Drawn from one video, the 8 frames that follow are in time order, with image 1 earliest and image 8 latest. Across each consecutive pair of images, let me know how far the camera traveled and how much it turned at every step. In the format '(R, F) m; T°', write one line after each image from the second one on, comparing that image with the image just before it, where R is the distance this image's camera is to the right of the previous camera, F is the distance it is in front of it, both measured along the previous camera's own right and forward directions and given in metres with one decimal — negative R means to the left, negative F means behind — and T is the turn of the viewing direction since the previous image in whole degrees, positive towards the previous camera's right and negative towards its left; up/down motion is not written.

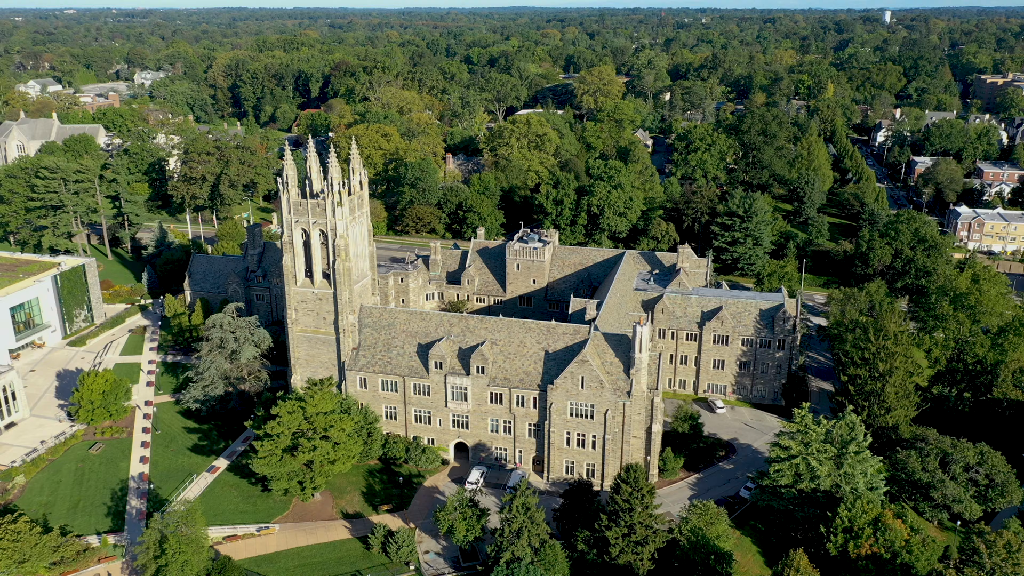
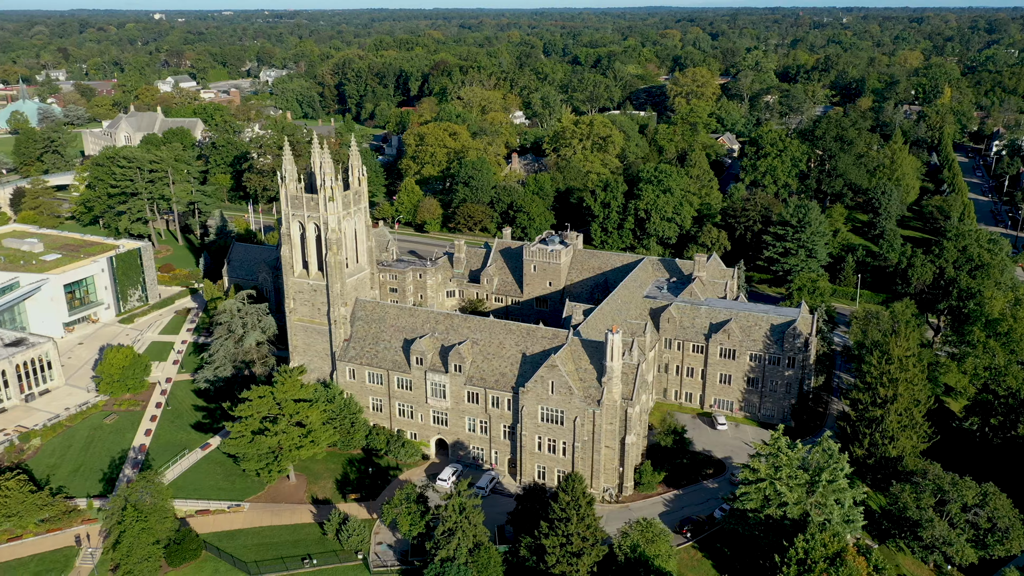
(+10.5, +0.9) m; -9°
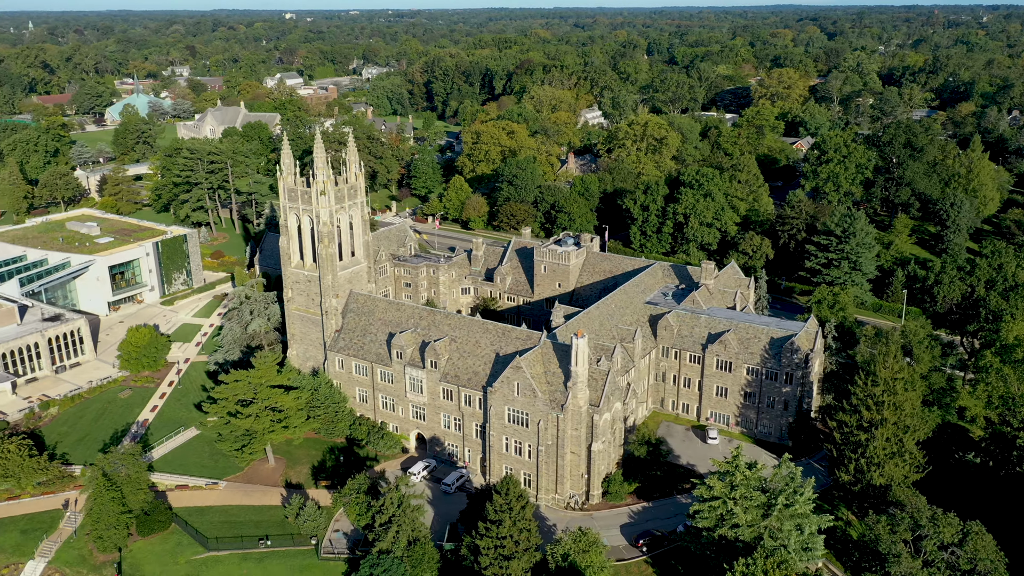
(+9.7, +0.8) m; -8°
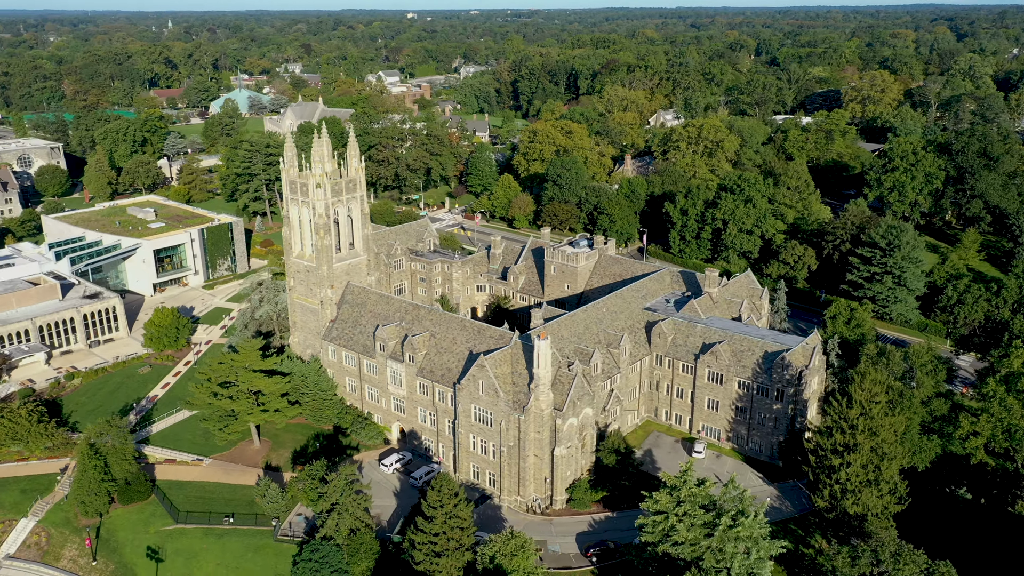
(+9.7, +0.9) m; -8°
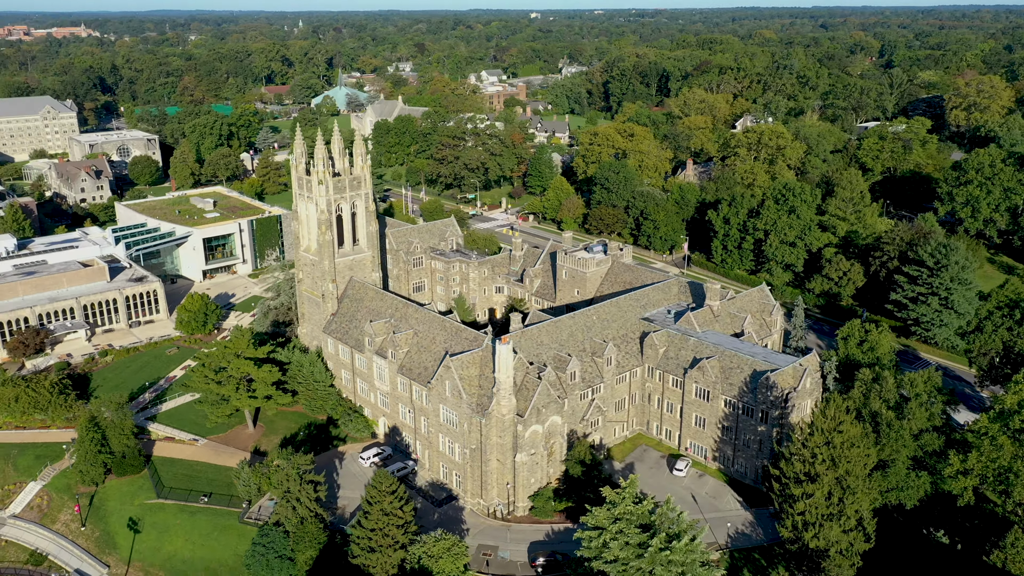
(+9.9, +0.9) m; -8°
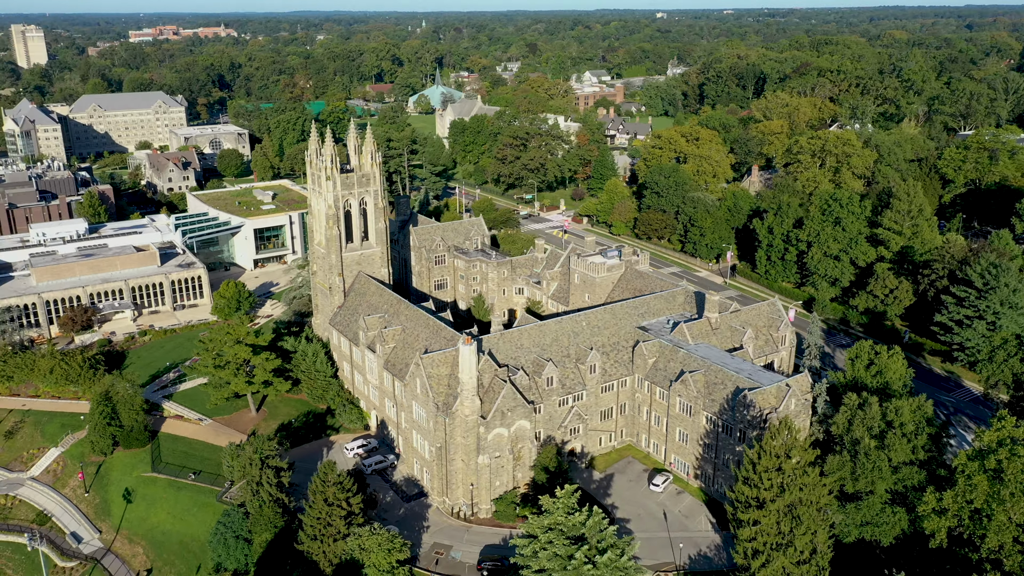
(+9.9, +0.9) m; -8°
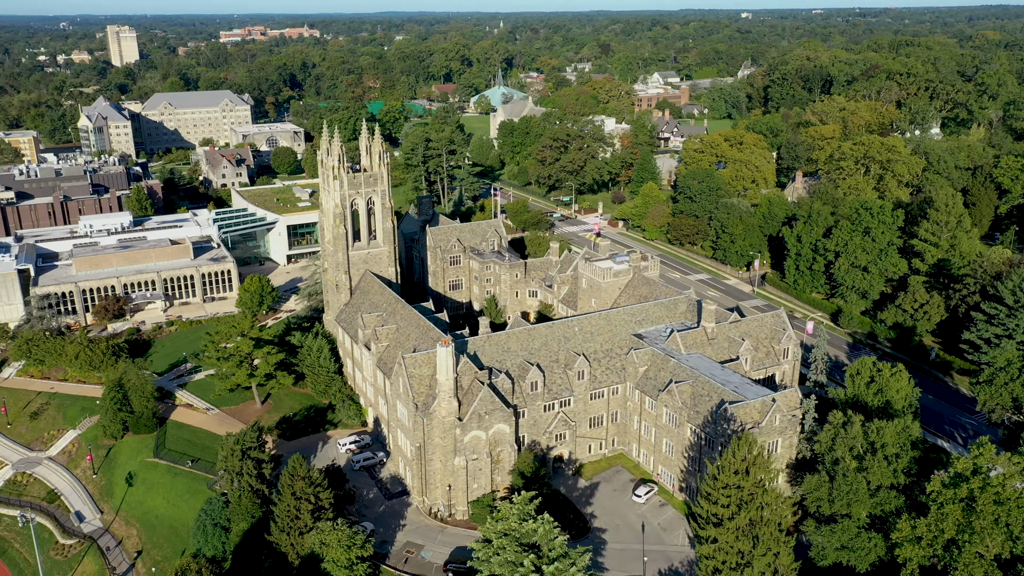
(+6.4, +0.4) m; -5°
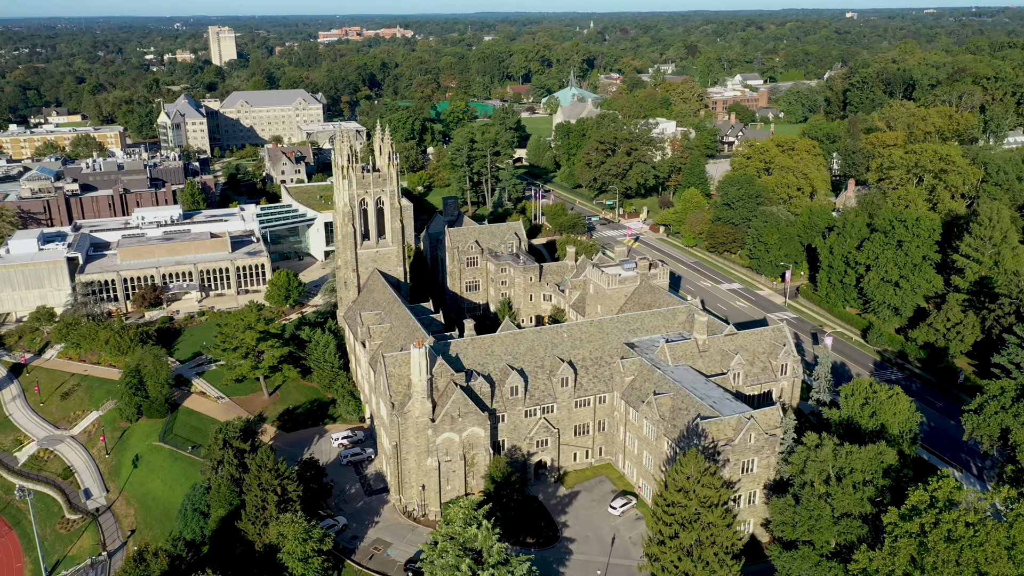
(+7.5, +0.6) m; -6°
